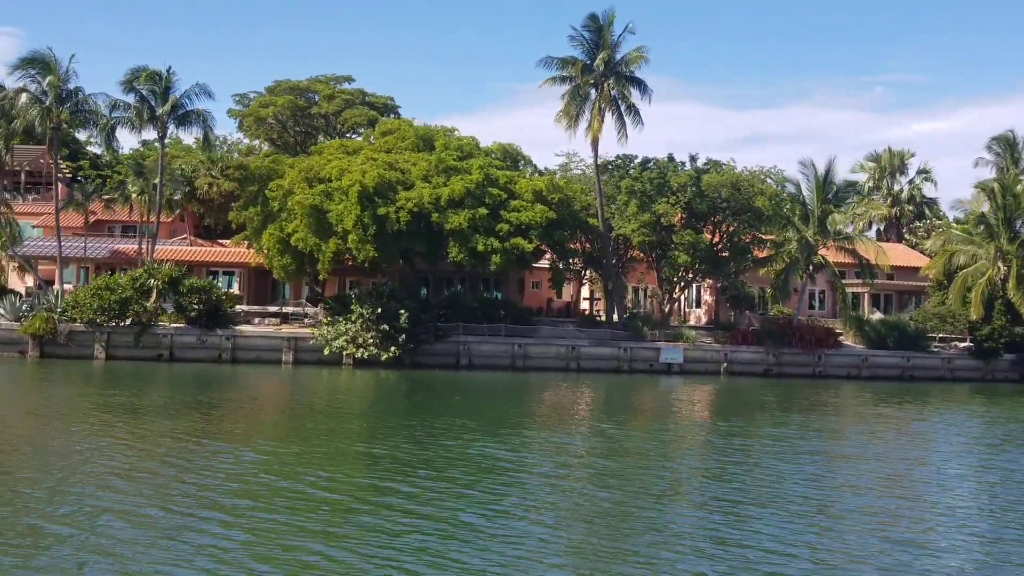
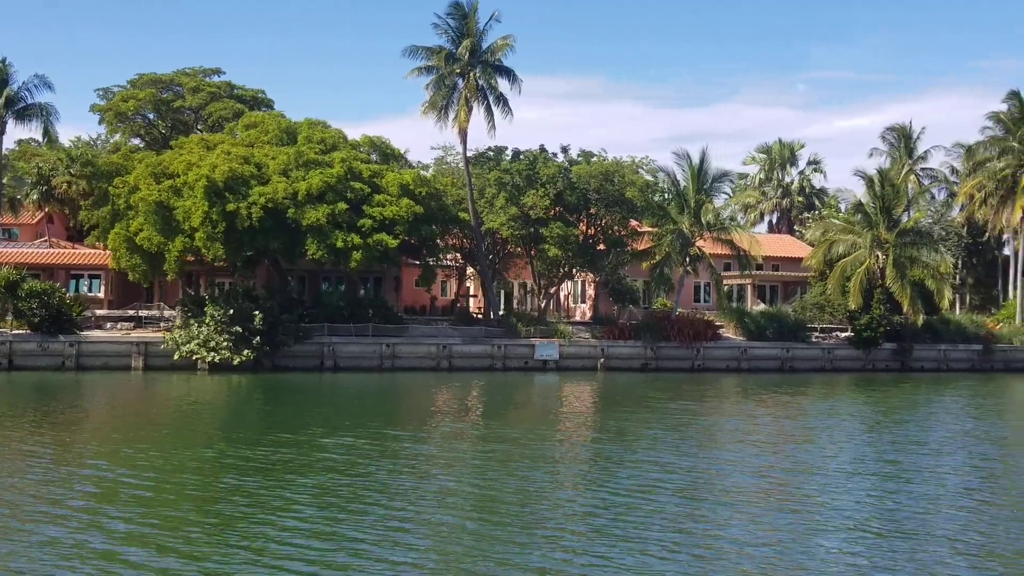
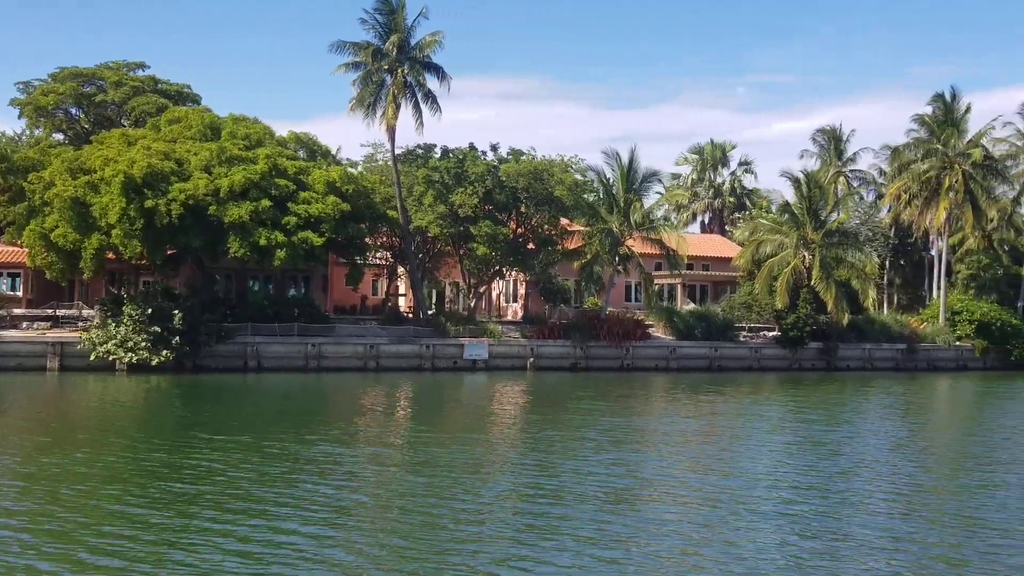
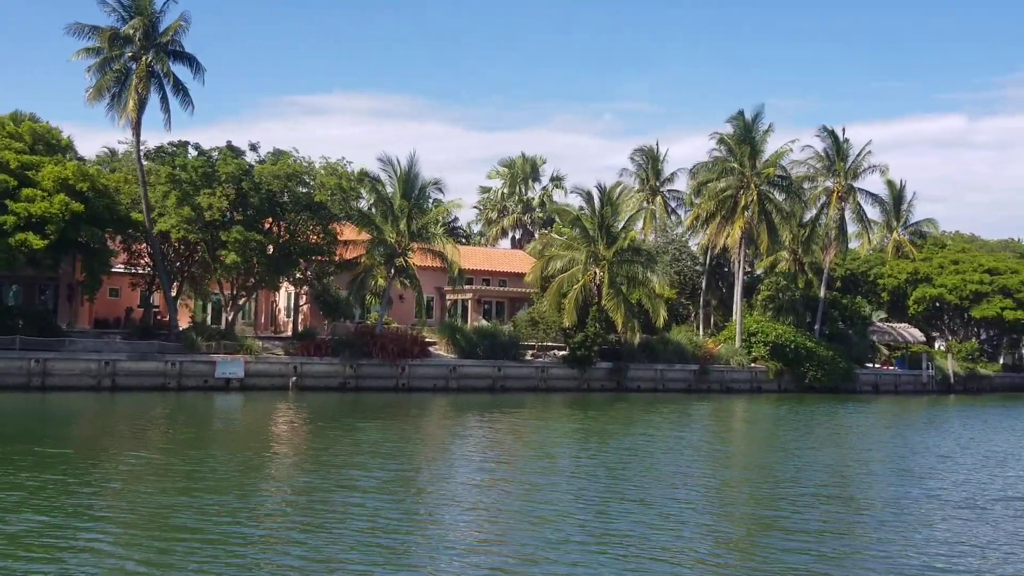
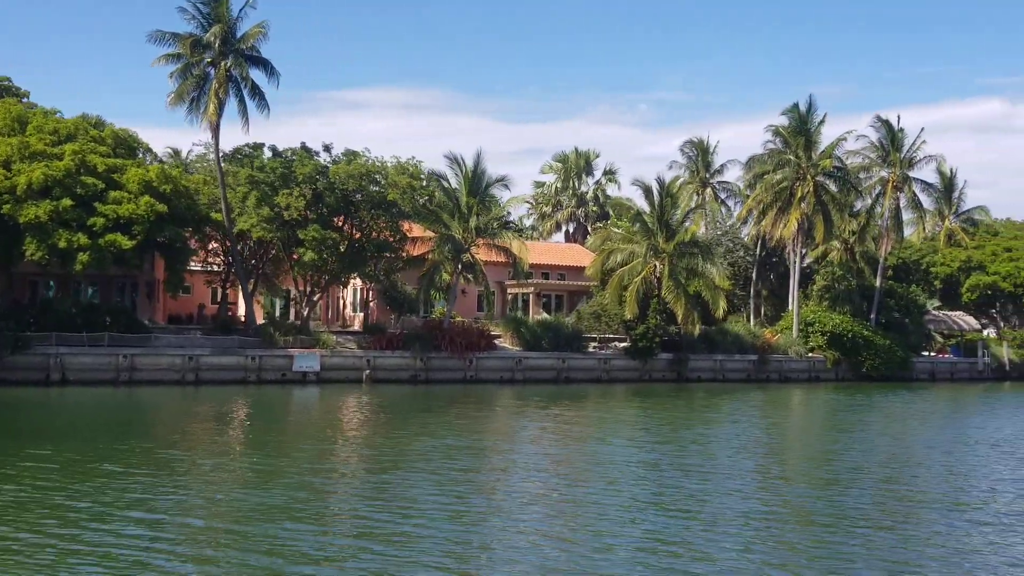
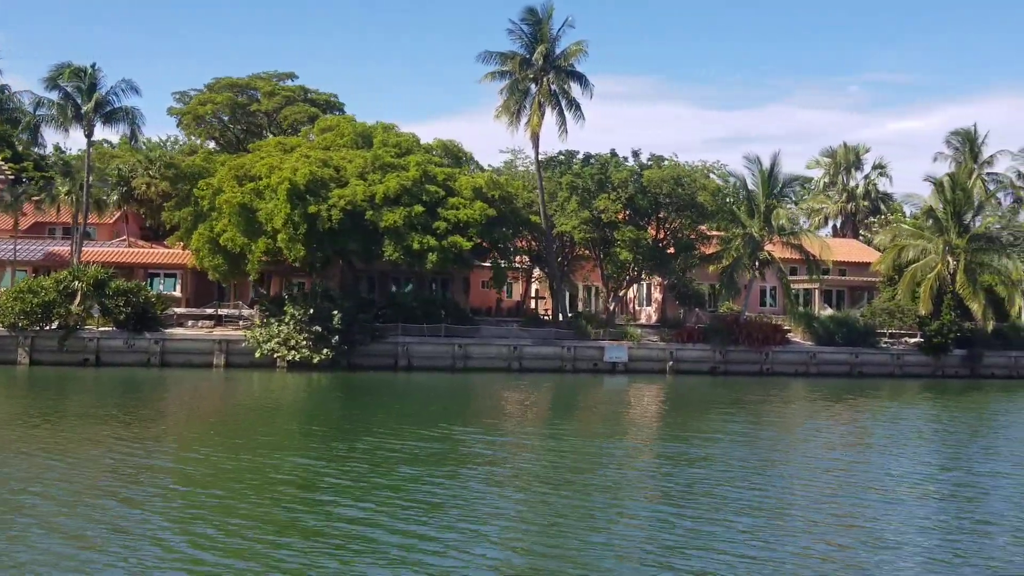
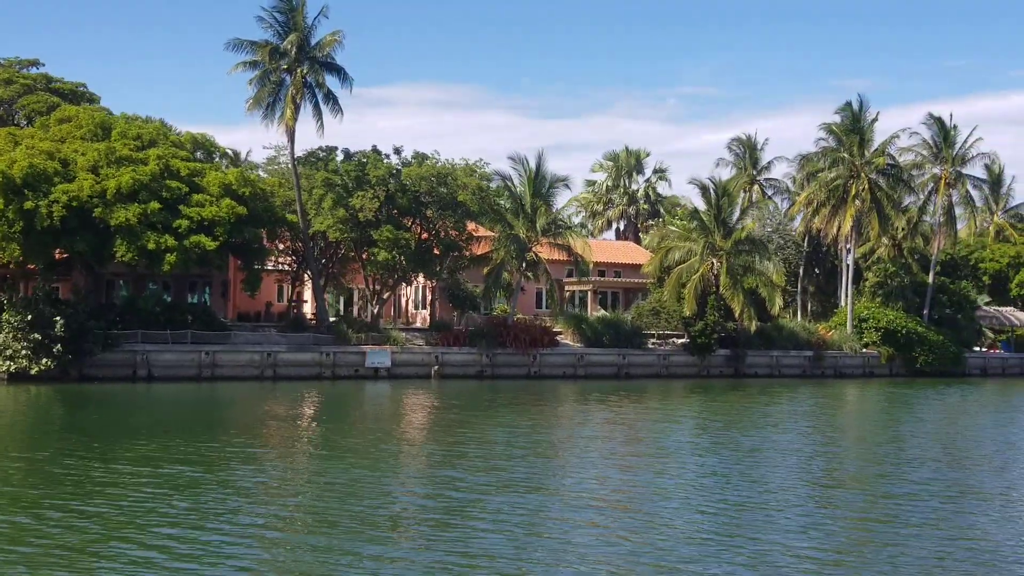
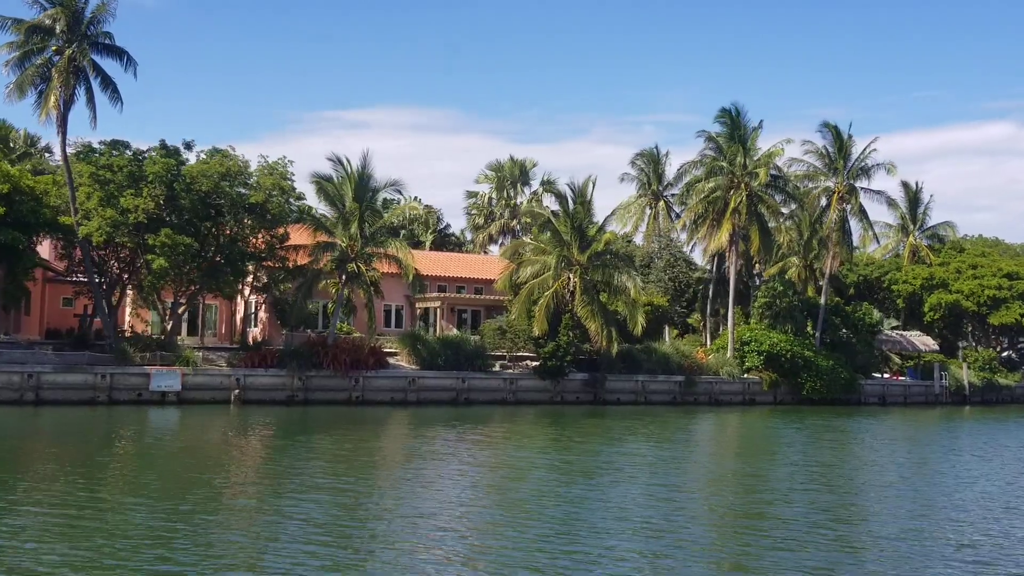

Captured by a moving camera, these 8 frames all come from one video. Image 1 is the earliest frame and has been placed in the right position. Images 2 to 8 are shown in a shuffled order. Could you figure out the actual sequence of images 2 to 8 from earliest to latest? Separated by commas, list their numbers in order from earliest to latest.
6, 2, 3, 7, 5, 4, 8
